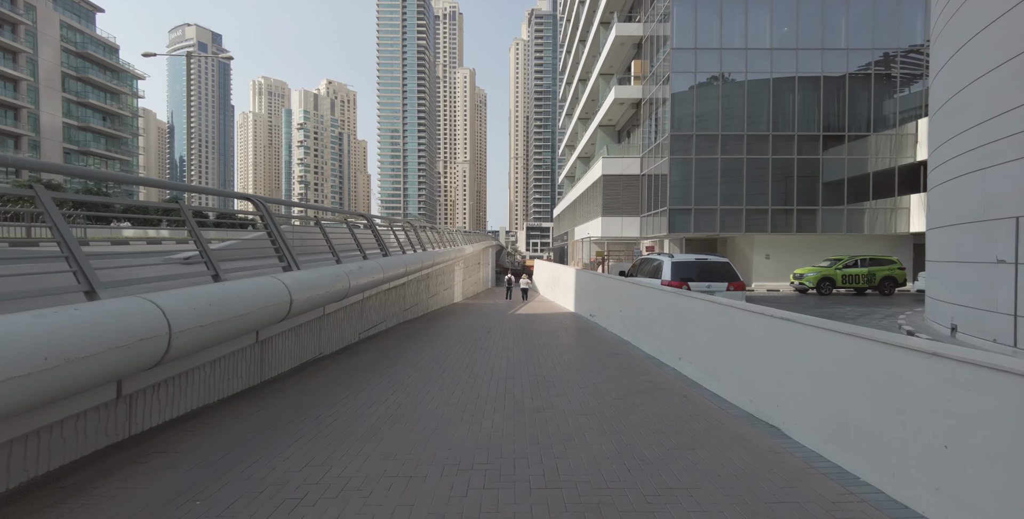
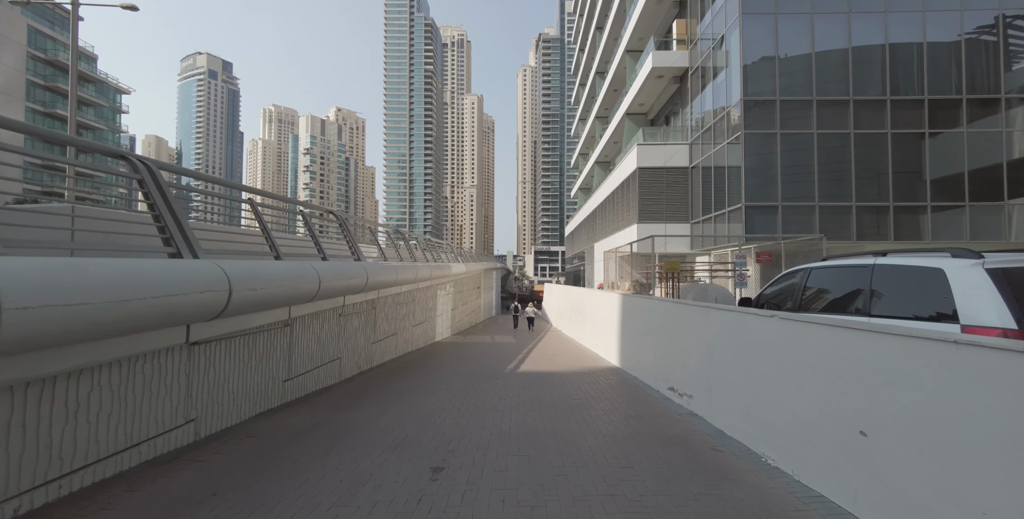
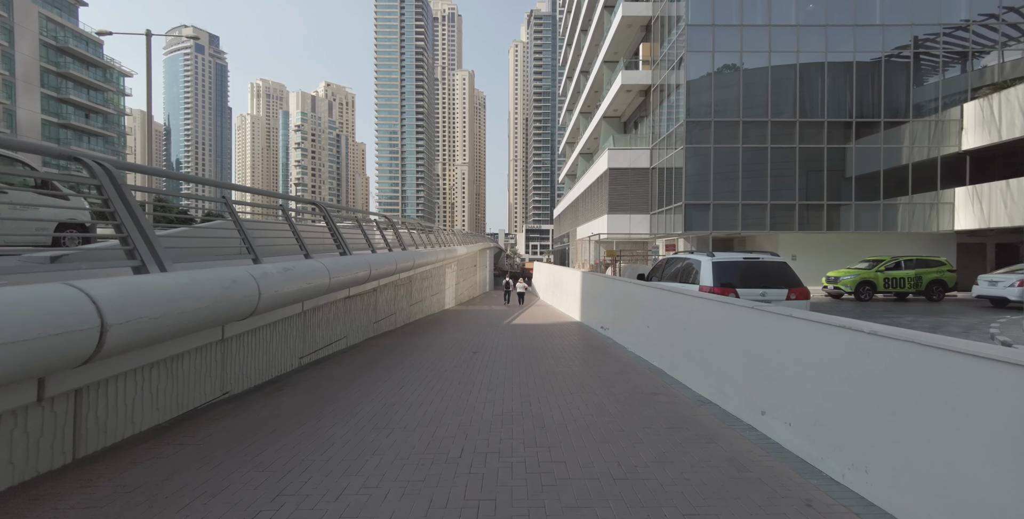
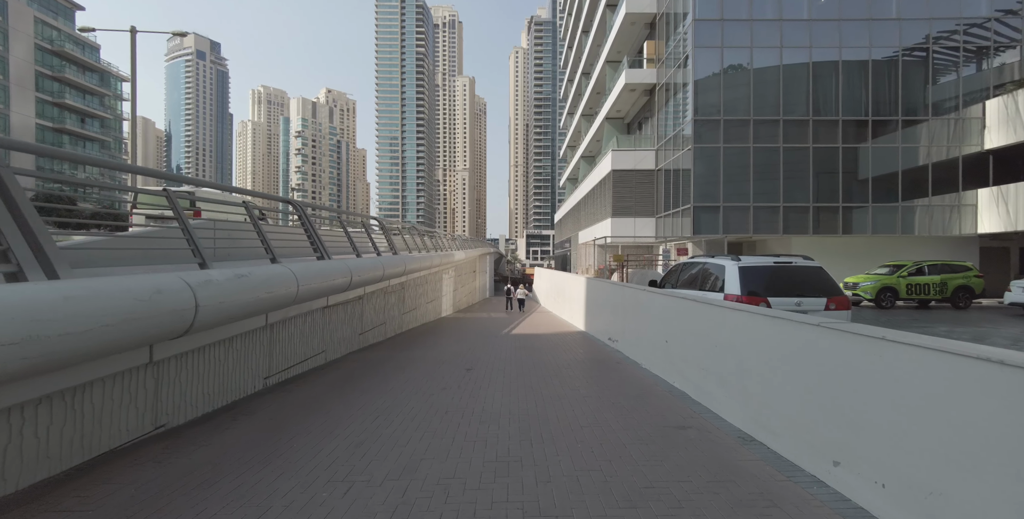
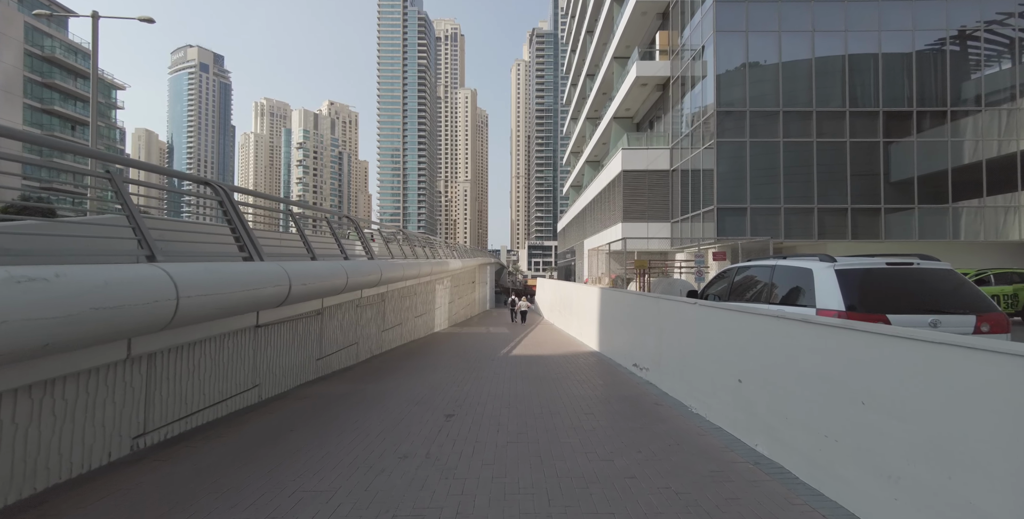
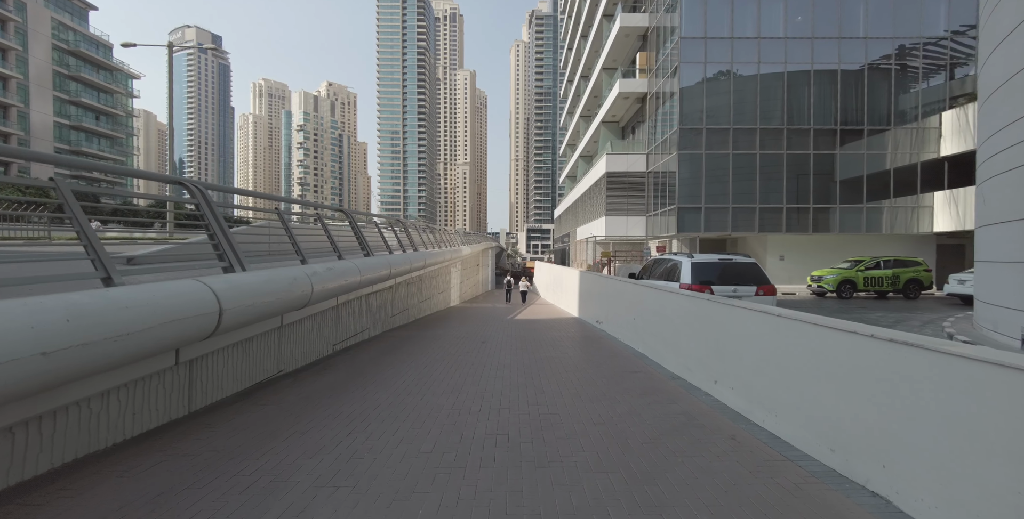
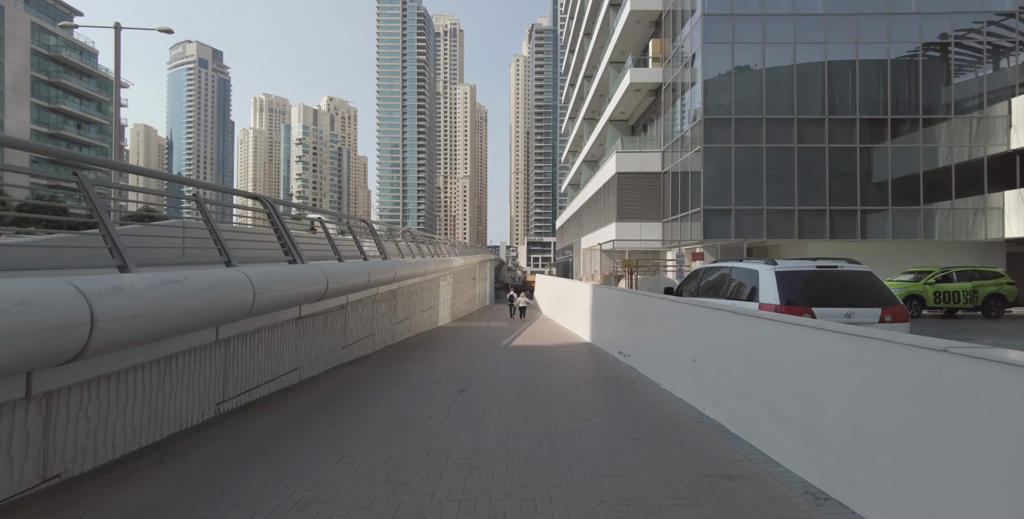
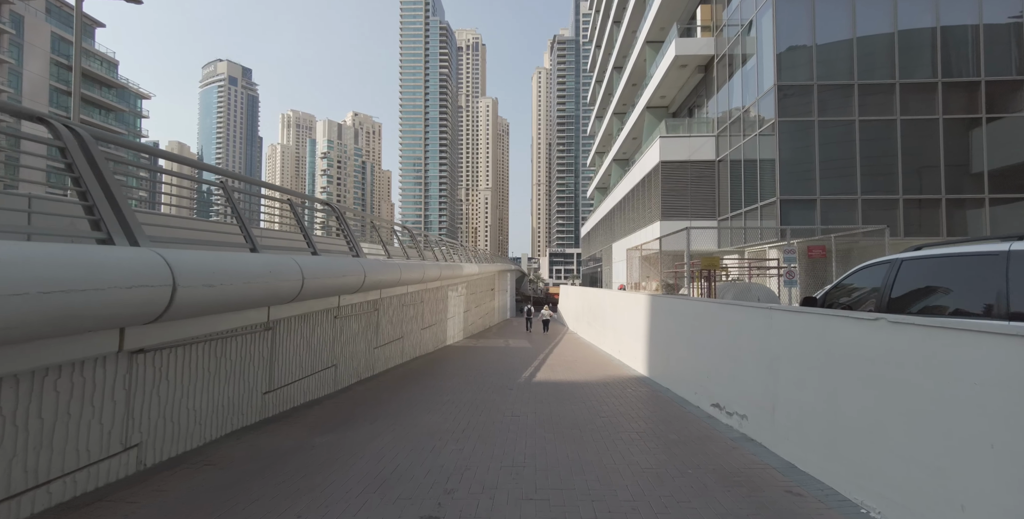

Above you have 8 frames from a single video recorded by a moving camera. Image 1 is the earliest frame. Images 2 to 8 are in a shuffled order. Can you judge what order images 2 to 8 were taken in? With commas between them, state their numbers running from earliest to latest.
6, 3, 4, 7, 5, 2, 8
